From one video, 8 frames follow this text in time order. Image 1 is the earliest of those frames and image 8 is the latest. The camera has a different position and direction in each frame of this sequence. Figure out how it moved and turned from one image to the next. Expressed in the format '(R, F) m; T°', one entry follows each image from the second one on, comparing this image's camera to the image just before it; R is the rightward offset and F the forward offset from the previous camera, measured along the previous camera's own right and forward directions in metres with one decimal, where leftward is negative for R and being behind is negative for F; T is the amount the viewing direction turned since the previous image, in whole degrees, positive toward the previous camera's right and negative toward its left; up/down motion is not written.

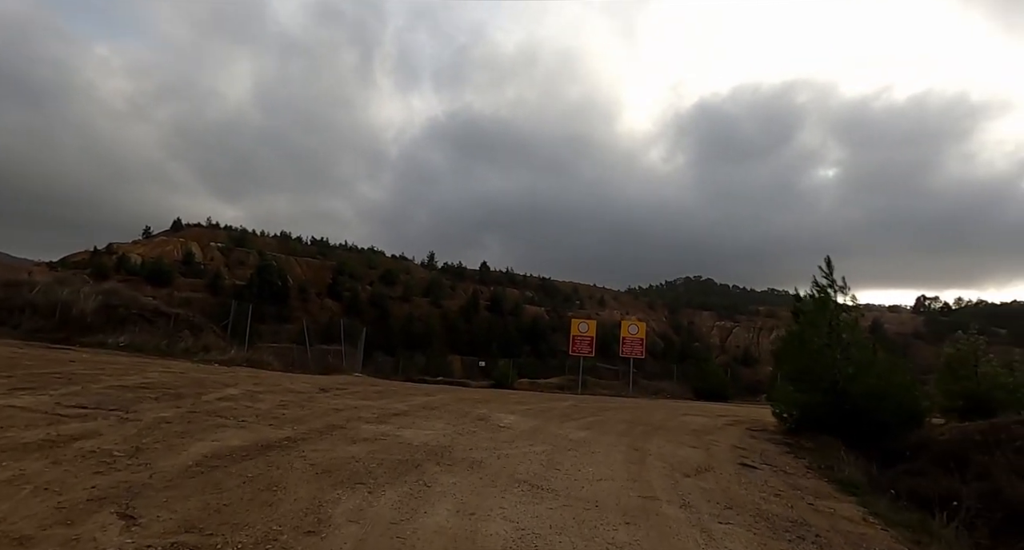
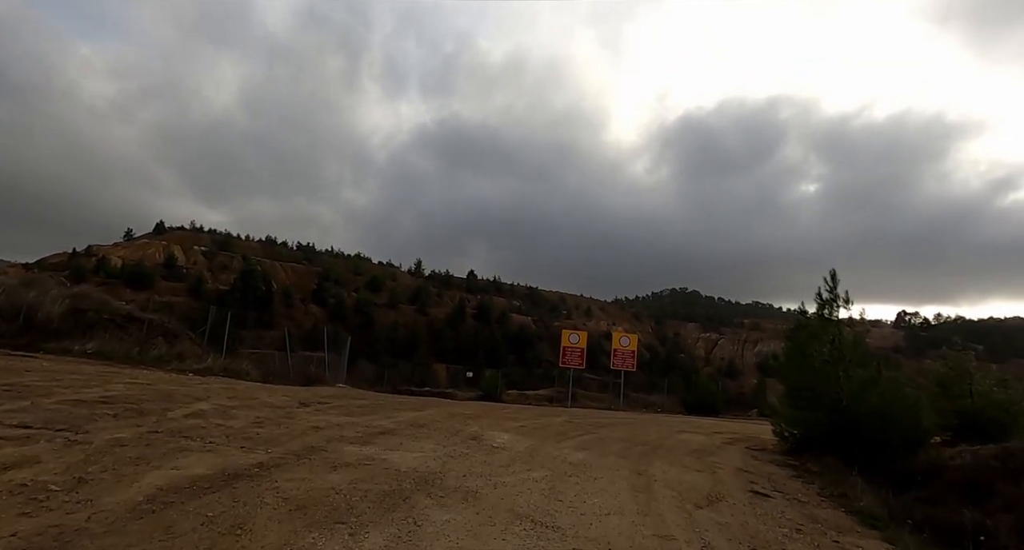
(-0.2, +0.8) m; +1°
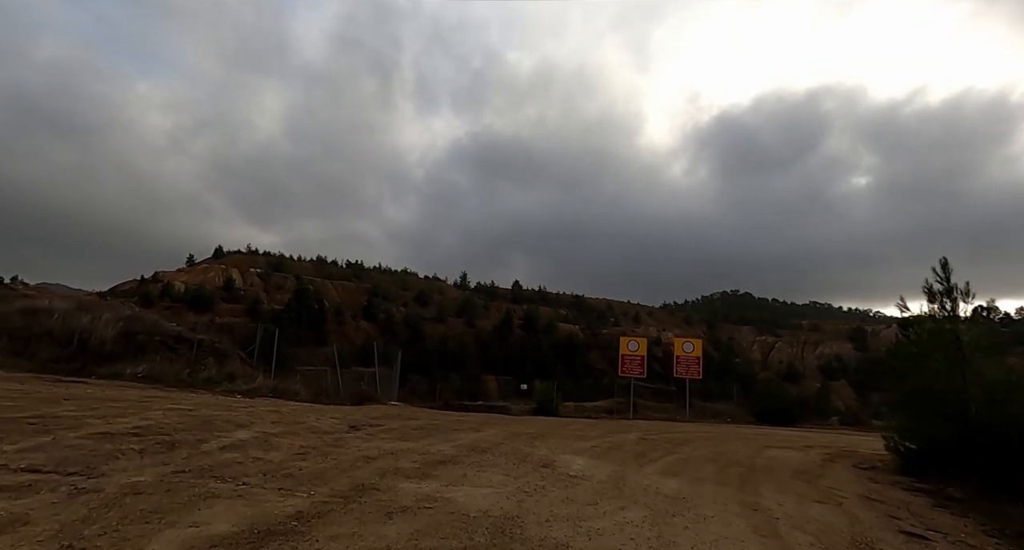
(-0.4, +1.4) m; -4°
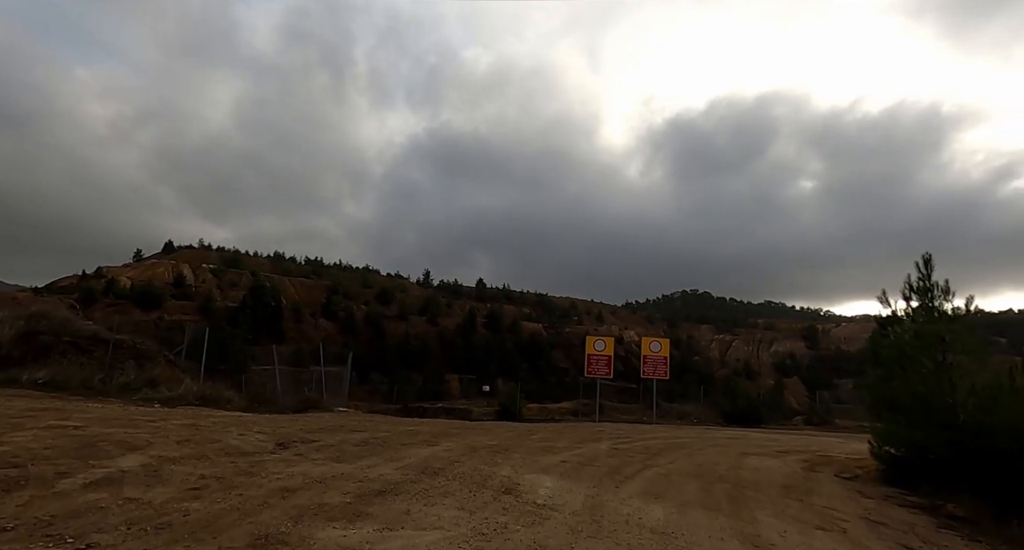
(+0.1, +1.7) m; +4°
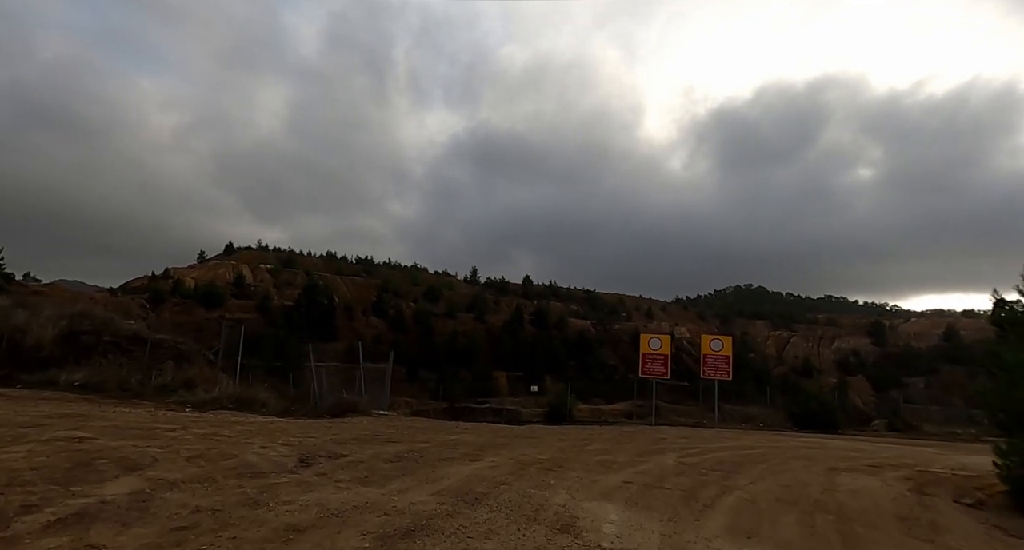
(-0.1, +1.5) m; -5°
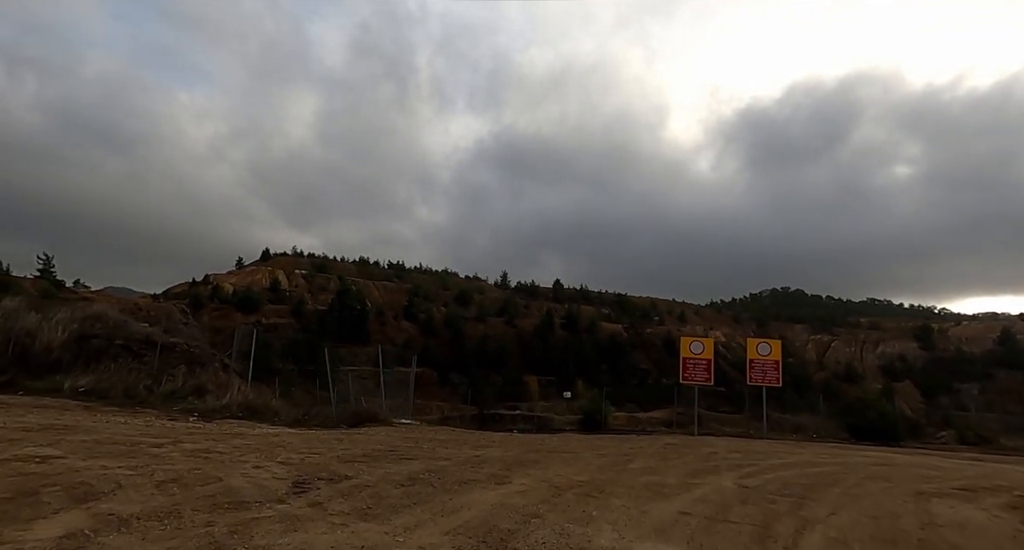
(0.0, +1.5) m; -3°
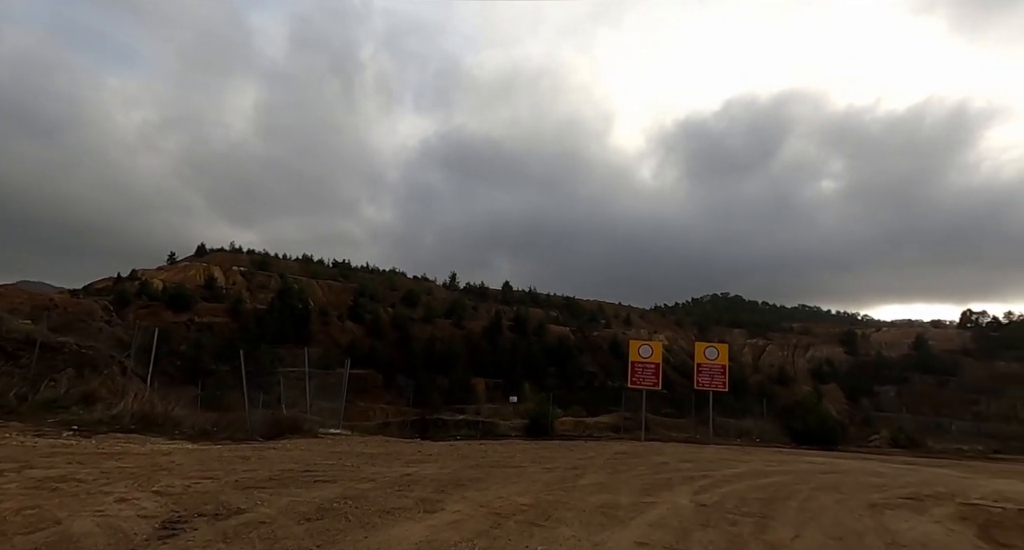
(+0.1, +1.3) m; +5°
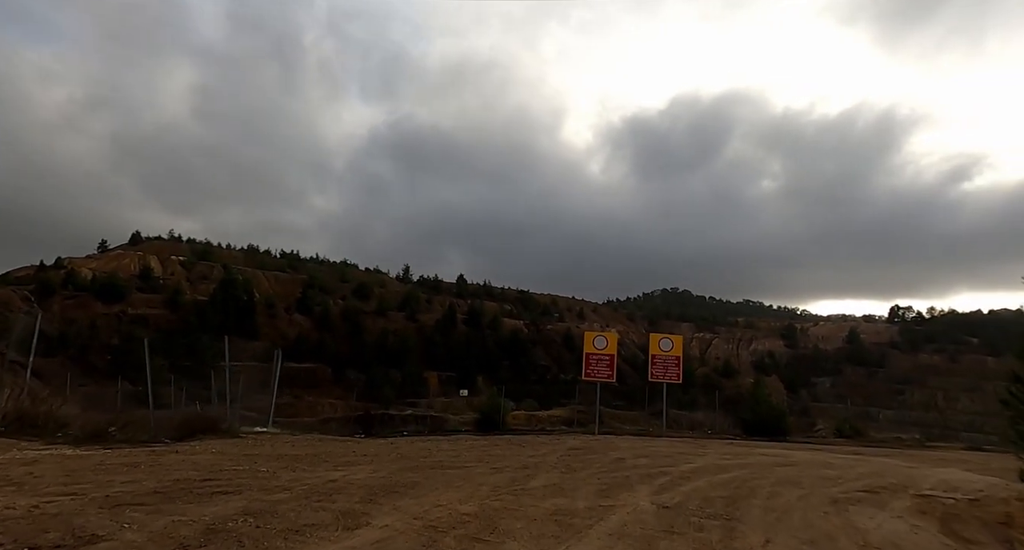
(+0.1, +1.3) m; +4°
